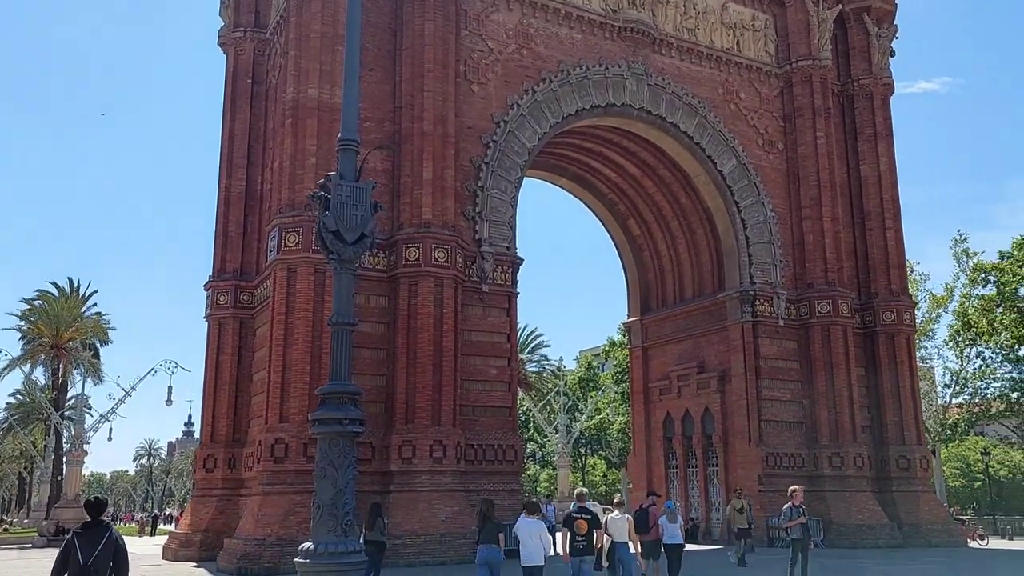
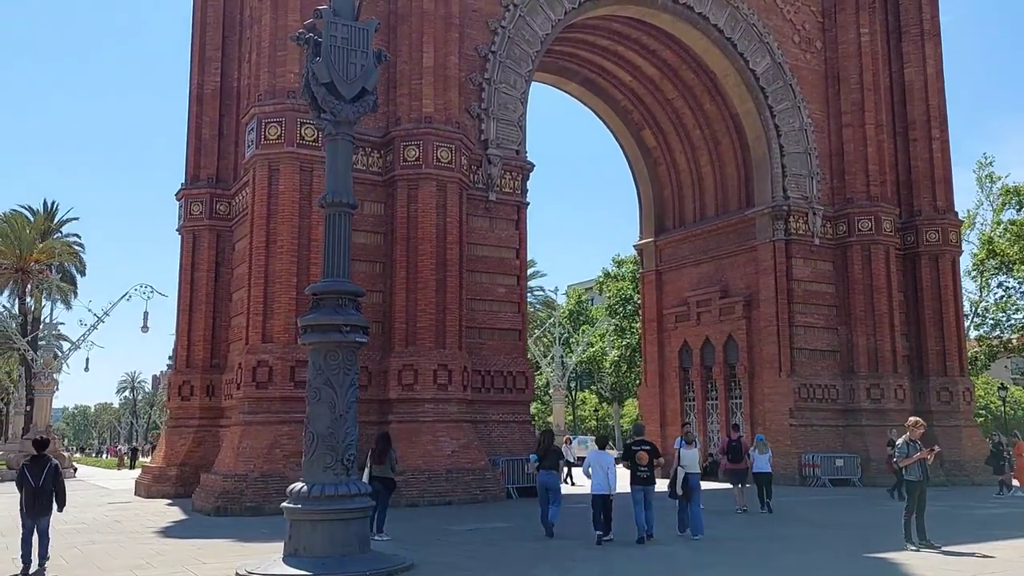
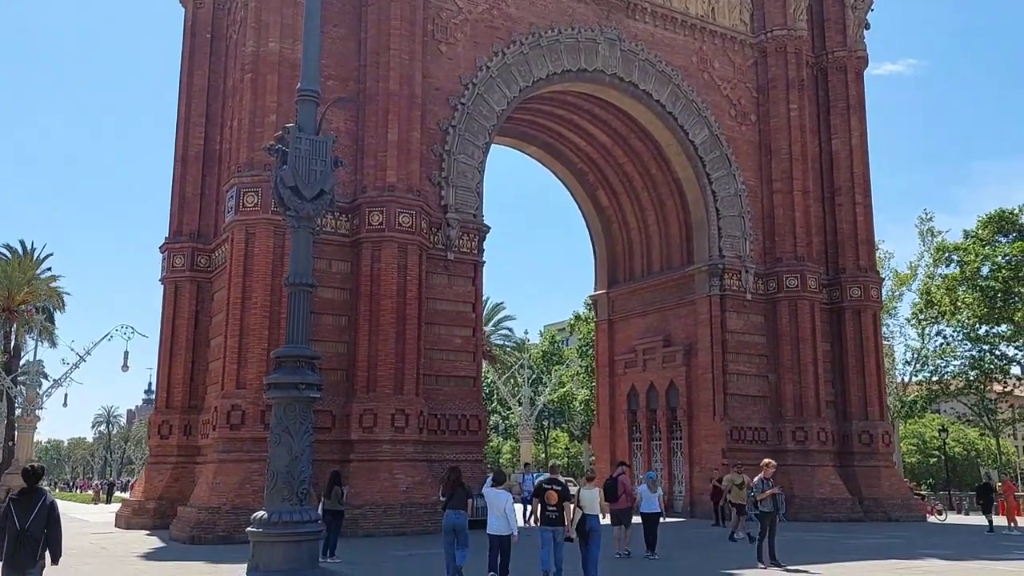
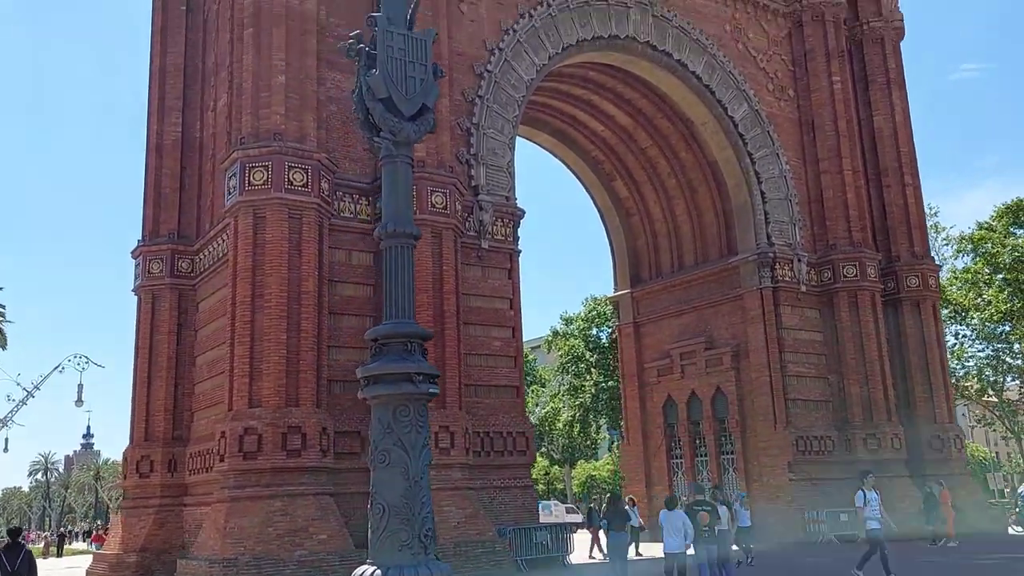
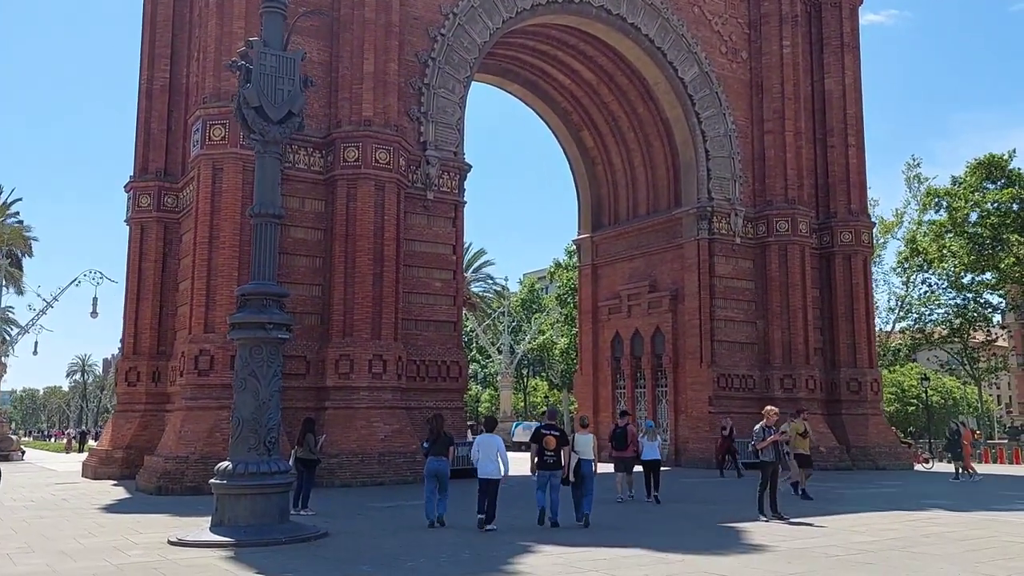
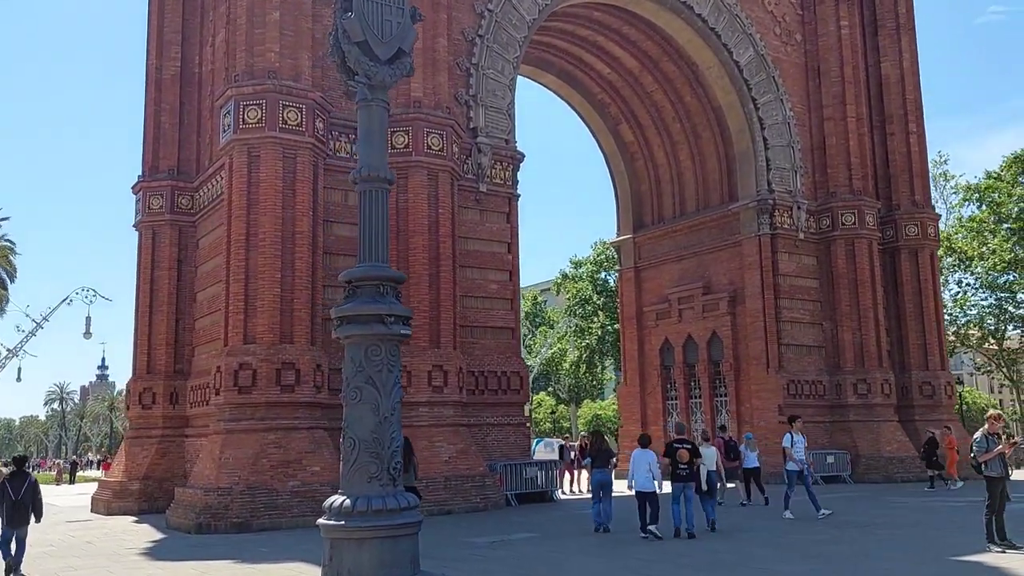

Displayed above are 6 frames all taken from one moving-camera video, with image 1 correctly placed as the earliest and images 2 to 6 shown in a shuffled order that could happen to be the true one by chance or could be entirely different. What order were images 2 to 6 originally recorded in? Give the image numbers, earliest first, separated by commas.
3, 5, 2, 6, 4
